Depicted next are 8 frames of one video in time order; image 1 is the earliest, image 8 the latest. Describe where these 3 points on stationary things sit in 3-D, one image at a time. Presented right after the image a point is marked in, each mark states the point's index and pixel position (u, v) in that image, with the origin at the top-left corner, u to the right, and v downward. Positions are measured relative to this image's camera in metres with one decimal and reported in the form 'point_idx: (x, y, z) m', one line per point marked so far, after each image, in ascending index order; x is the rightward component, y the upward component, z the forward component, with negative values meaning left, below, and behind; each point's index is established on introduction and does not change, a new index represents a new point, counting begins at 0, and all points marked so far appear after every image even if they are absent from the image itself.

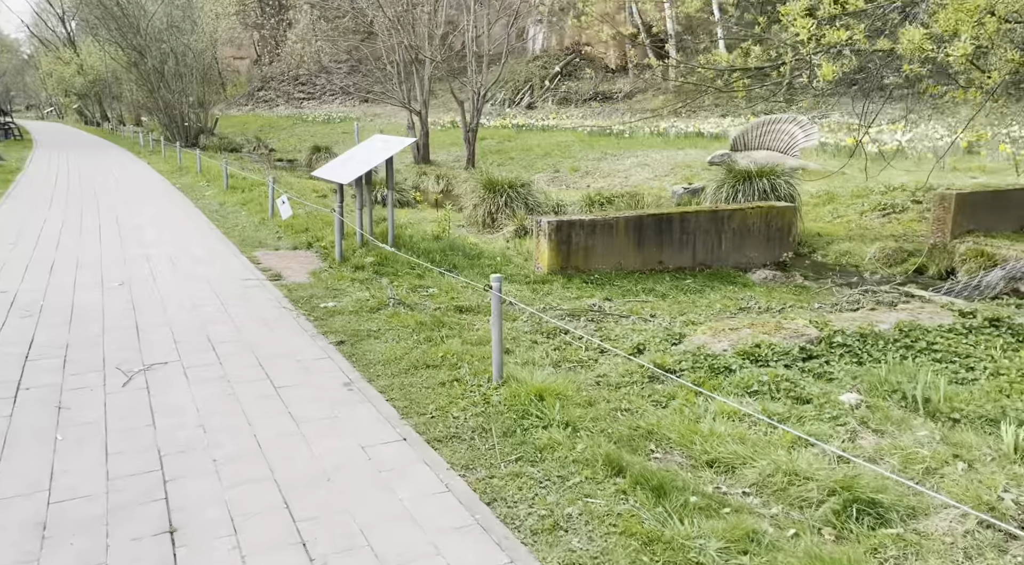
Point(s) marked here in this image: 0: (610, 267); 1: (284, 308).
0: (+1.1, +0.2, +9.8) m
1: (-1.9, -0.2, +7.4) m
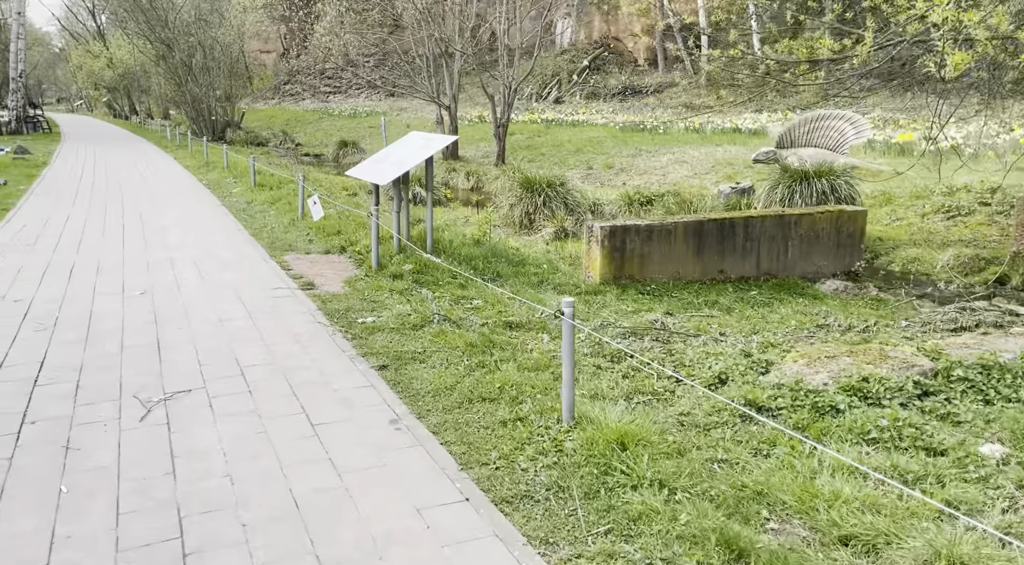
0: (+1.5, +0.1, +9.0) m
1: (-1.4, -0.3, +6.8) m
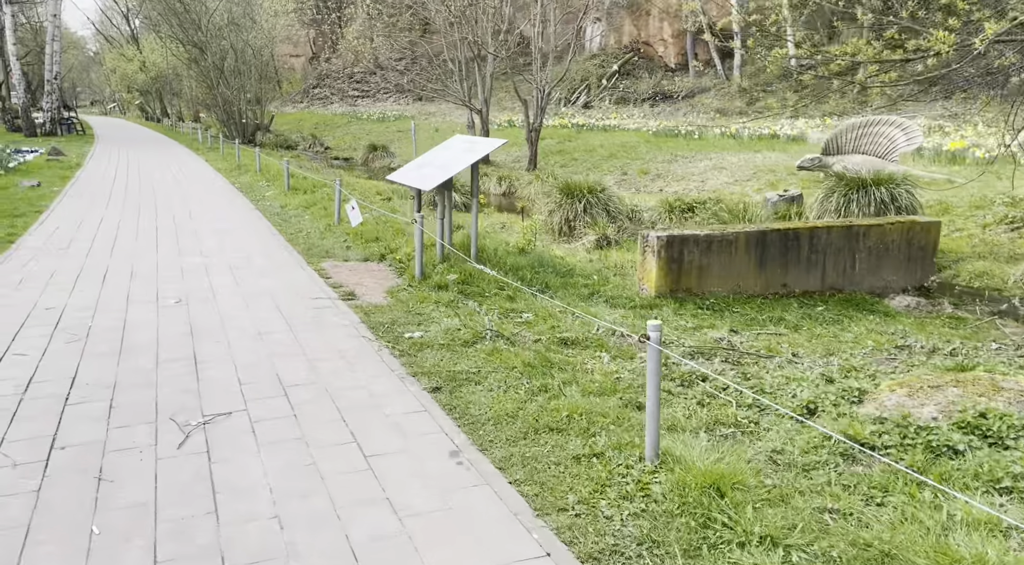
0: (+2.0, -0.1, +8.5) m
1: (-1.0, -0.4, +6.3) m
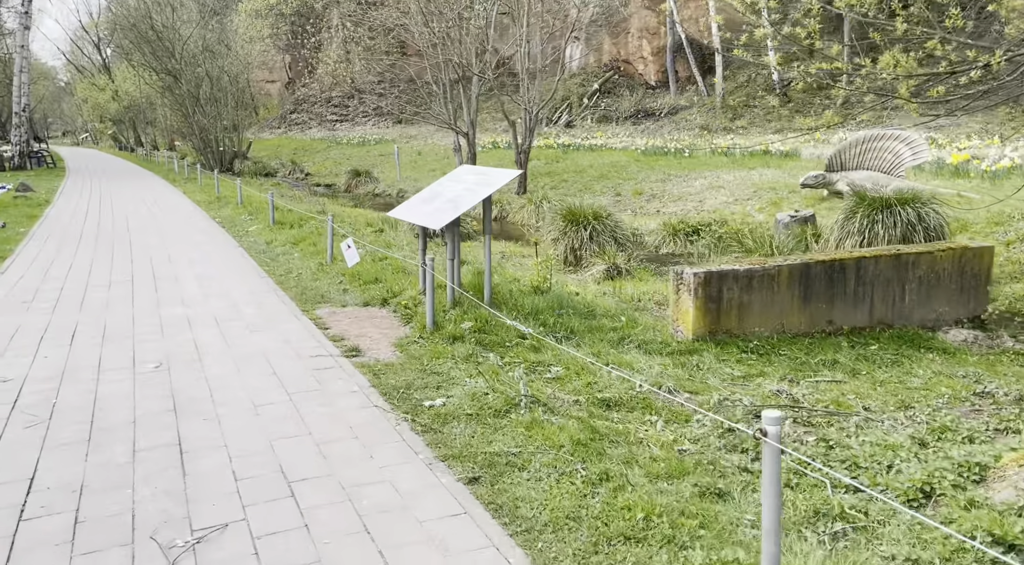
0: (+2.2, -0.4, +7.7) m
1: (-0.8, -0.7, +5.4) m
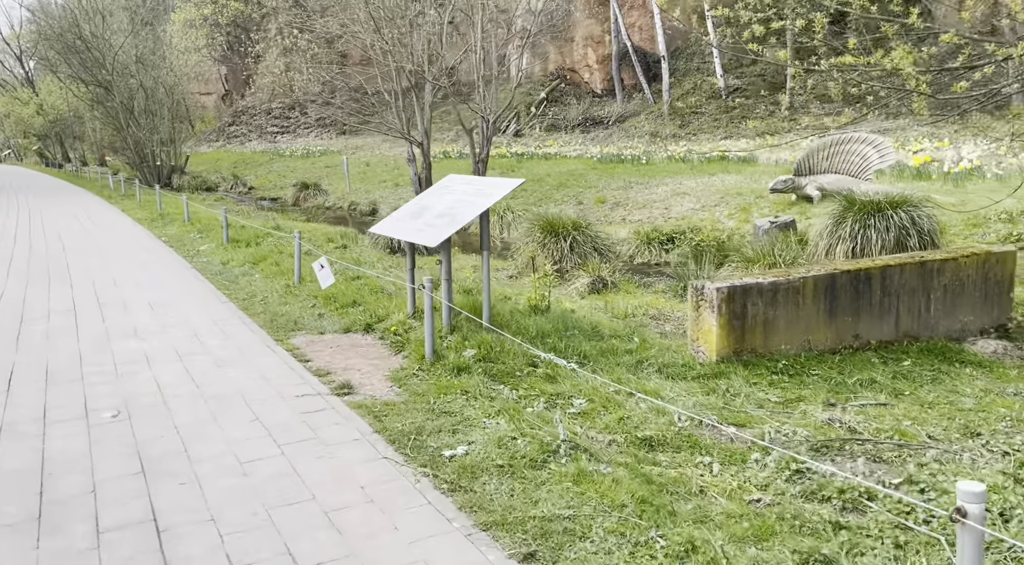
0: (+2.2, -0.5, +7.0) m
1: (-0.6, -0.9, +4.6) m
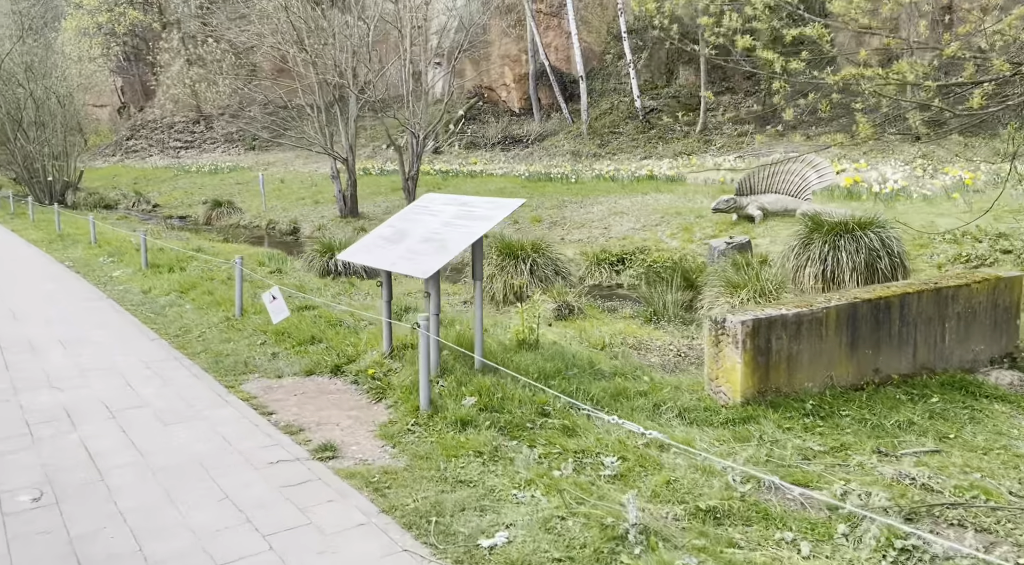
0: (+2.1, -0.7, +6.3) m
1: (-0.4, -1.1, +3.6) m
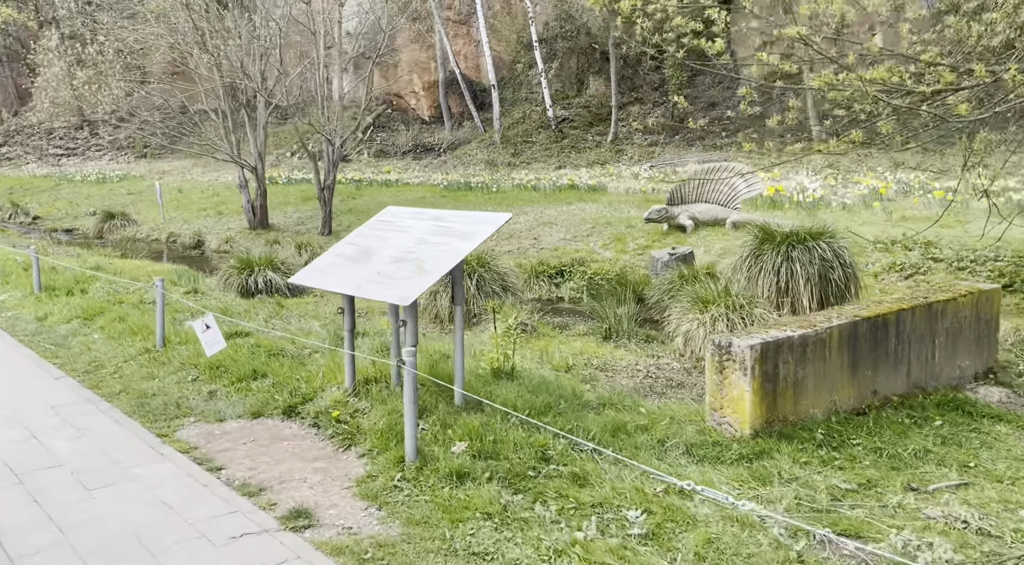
0: (+2.0, -0.8, +5.8) m
1: (-0.2, -1.2, +2.8) m
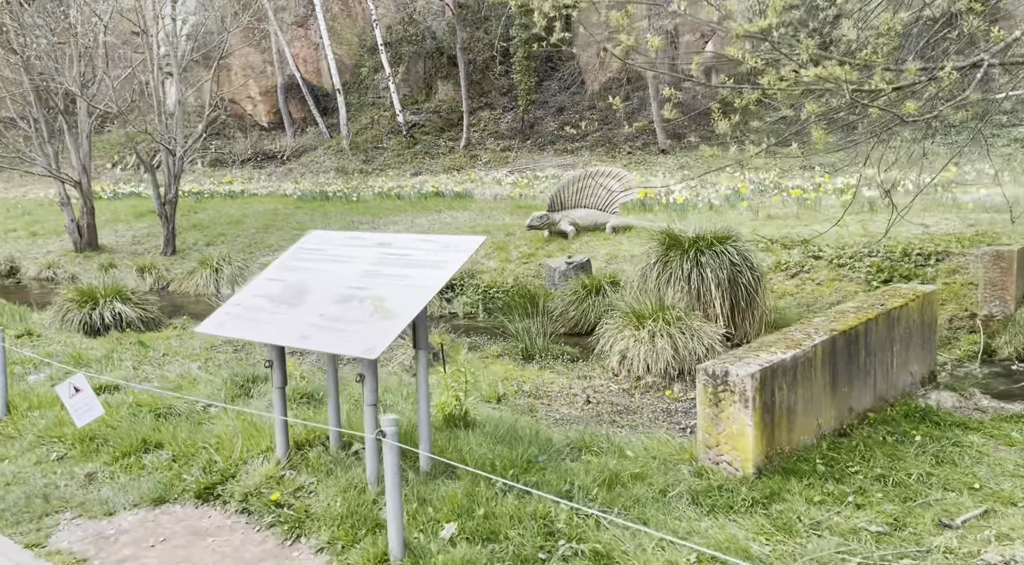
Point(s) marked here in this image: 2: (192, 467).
0: (+1.7, -0.9, +5.3) m
1: (+0.1, -1.3, +2.0) m
2: (-1.6, -0.9, +4.5) m
